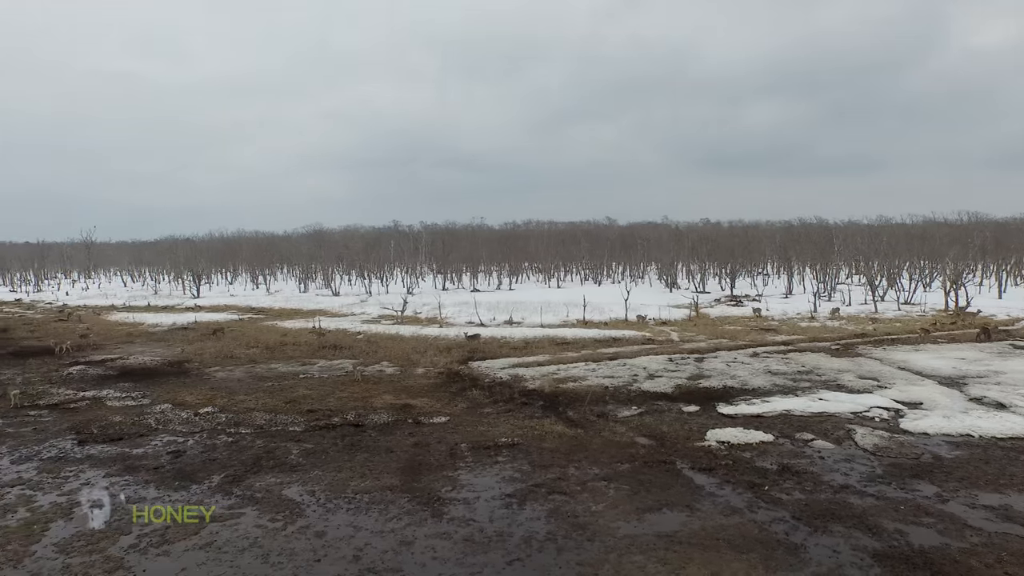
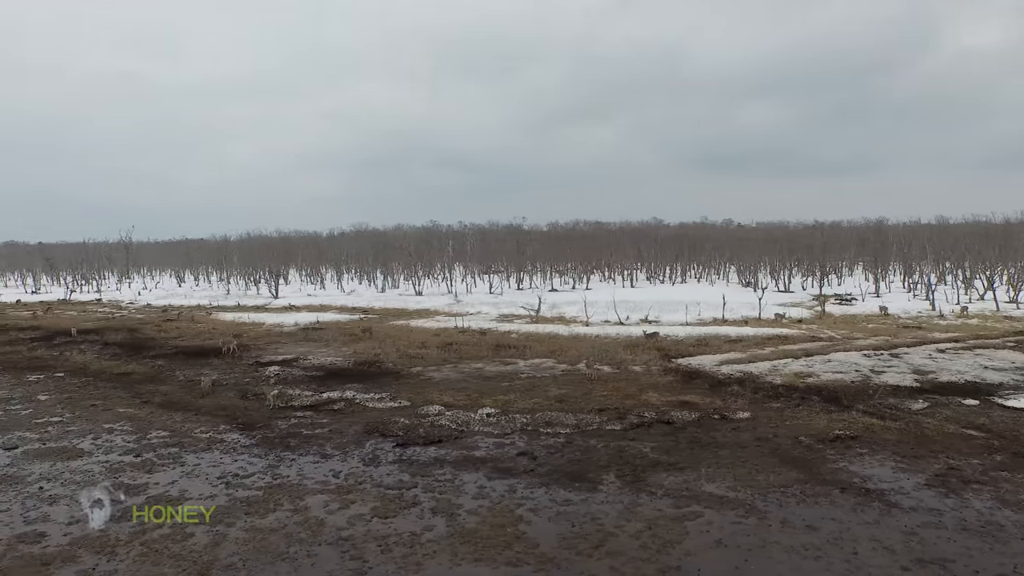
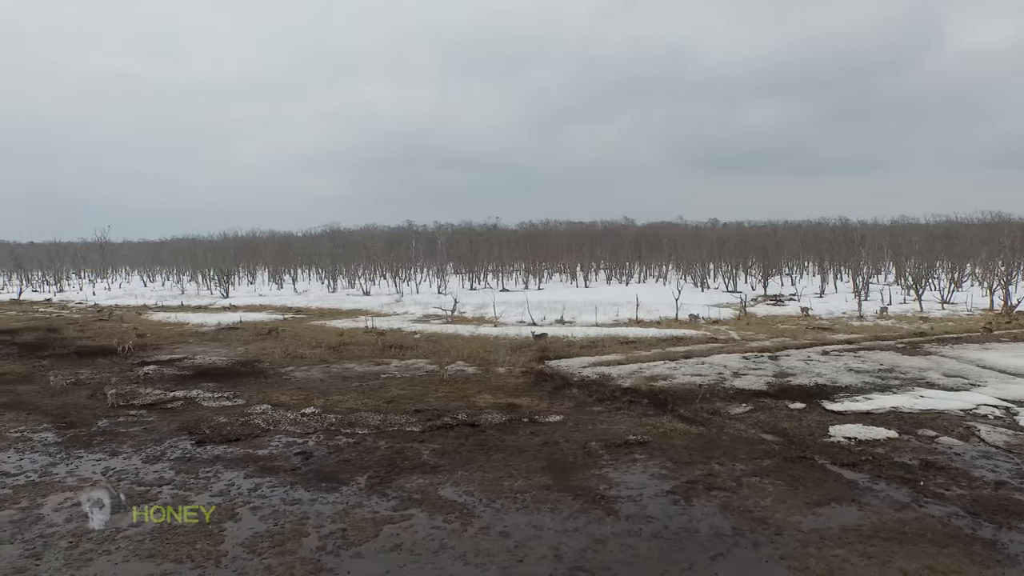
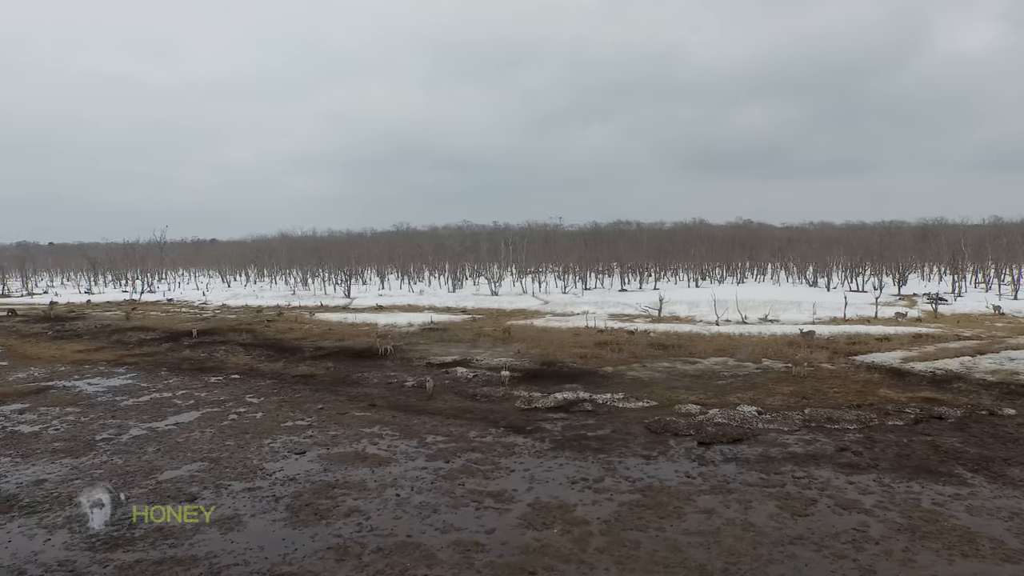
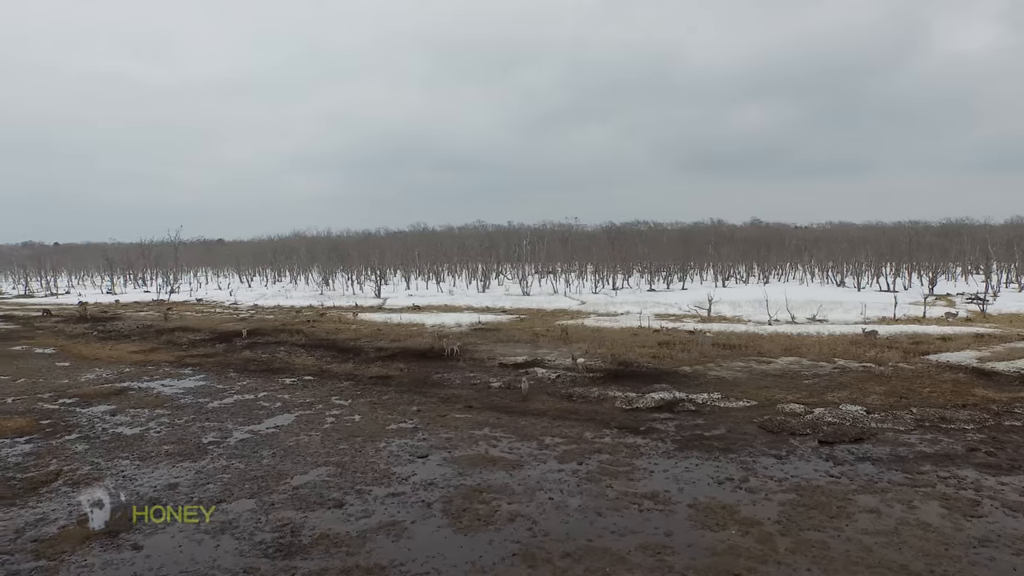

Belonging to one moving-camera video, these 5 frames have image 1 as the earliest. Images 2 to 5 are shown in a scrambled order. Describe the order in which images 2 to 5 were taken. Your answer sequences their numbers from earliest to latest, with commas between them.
3, 2, 4, 5
